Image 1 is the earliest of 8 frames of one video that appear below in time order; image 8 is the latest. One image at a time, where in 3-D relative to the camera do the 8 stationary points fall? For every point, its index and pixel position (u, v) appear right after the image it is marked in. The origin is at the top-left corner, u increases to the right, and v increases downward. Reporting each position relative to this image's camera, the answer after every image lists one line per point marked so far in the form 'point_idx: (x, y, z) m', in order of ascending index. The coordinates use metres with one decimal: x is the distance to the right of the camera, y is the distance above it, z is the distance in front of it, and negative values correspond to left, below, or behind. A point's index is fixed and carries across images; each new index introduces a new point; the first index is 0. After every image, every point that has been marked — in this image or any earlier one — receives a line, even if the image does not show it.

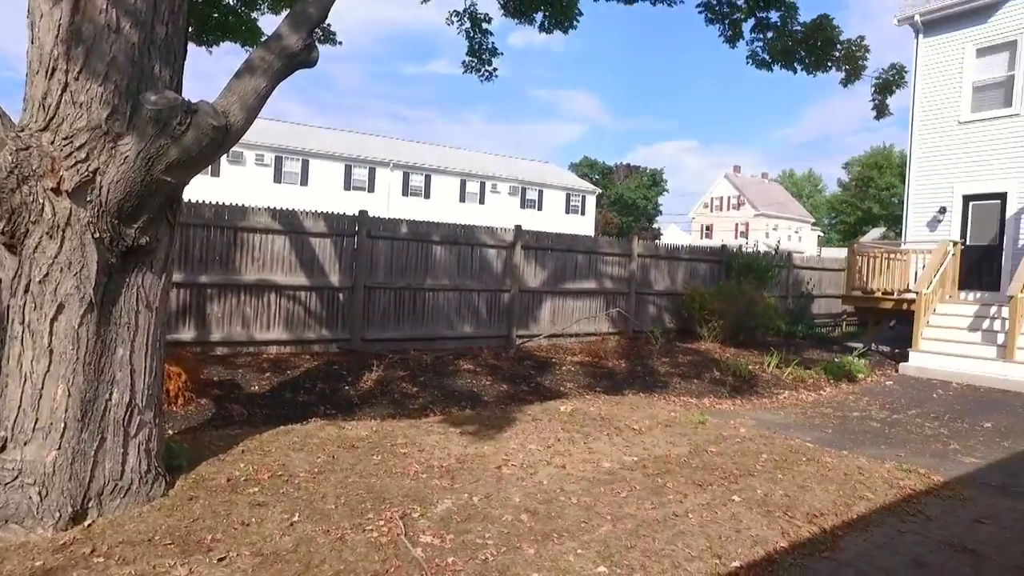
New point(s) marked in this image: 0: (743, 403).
0: (+3.0, -1.5, +8.6) m
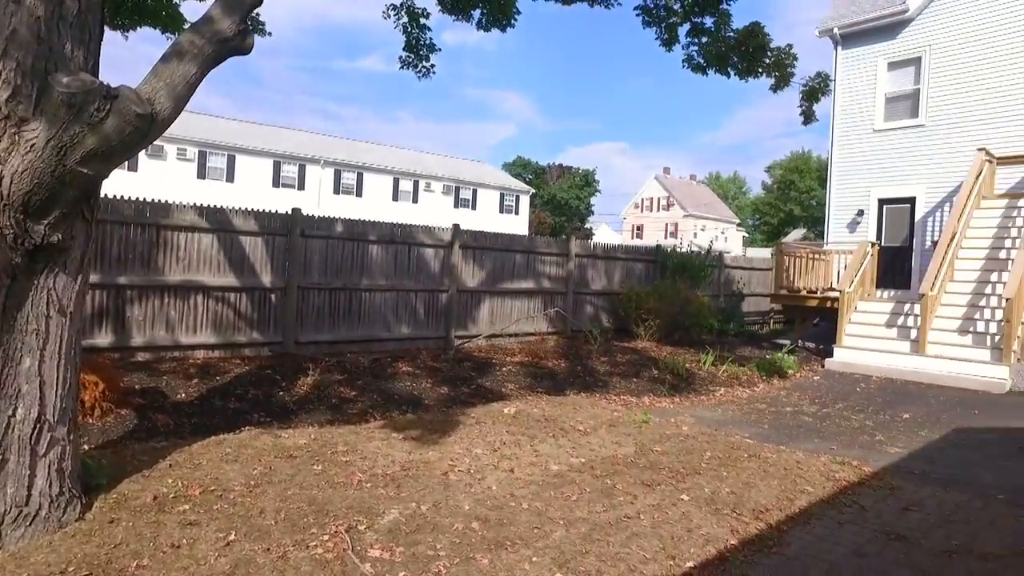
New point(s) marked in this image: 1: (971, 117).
0: (+2.2, -1.5, +8.8) m
1: (+10.2, +3.8, +14.6) m
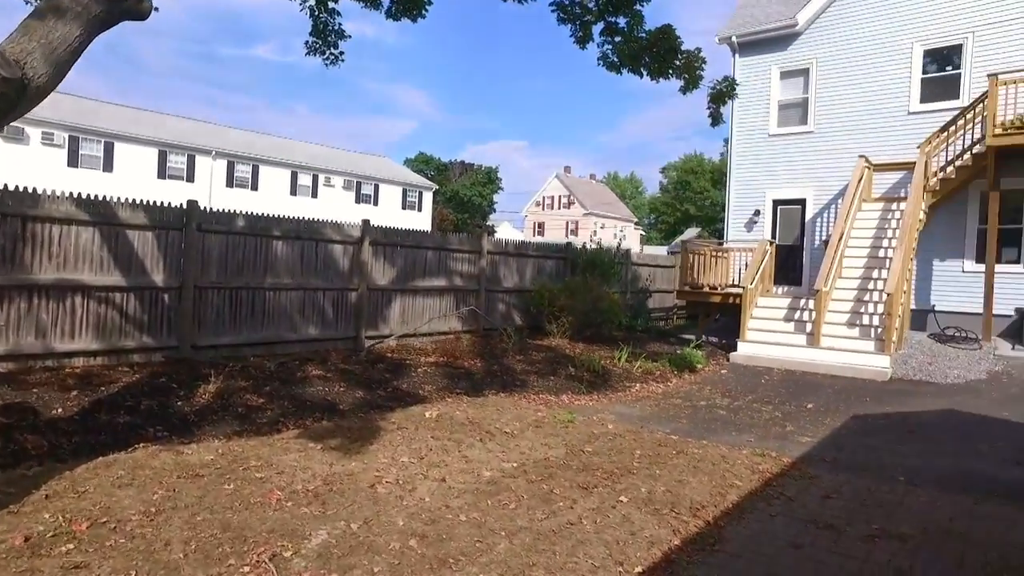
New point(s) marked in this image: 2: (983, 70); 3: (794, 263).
0: (+1.2, -1.5, +8.8) m
1: (+8.1, +3.9, +15.7) m
2: (+10.1, +4.6, +14.3) m
3: (+7.0, +0.6, +16.5) m
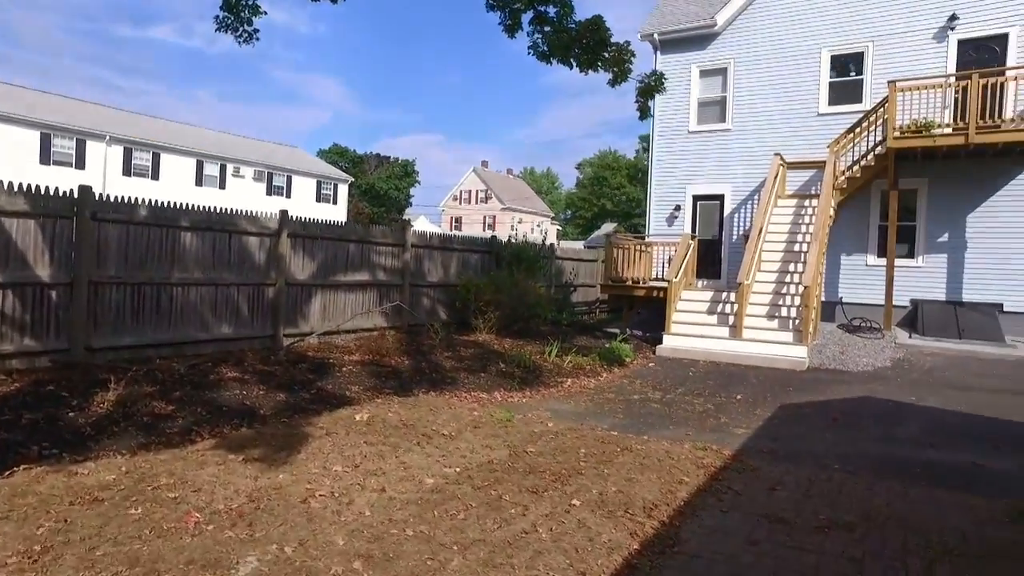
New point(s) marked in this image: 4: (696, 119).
0: (+0.3, -1.4, +8.6) m
1: (+6.3, +4.0, +16.3) m
2: (+8.5, +4.8, +15.1) m
3: (+5.1, +0.8, +17.0) m
4: (+4.8, +4.4, +17.2) m
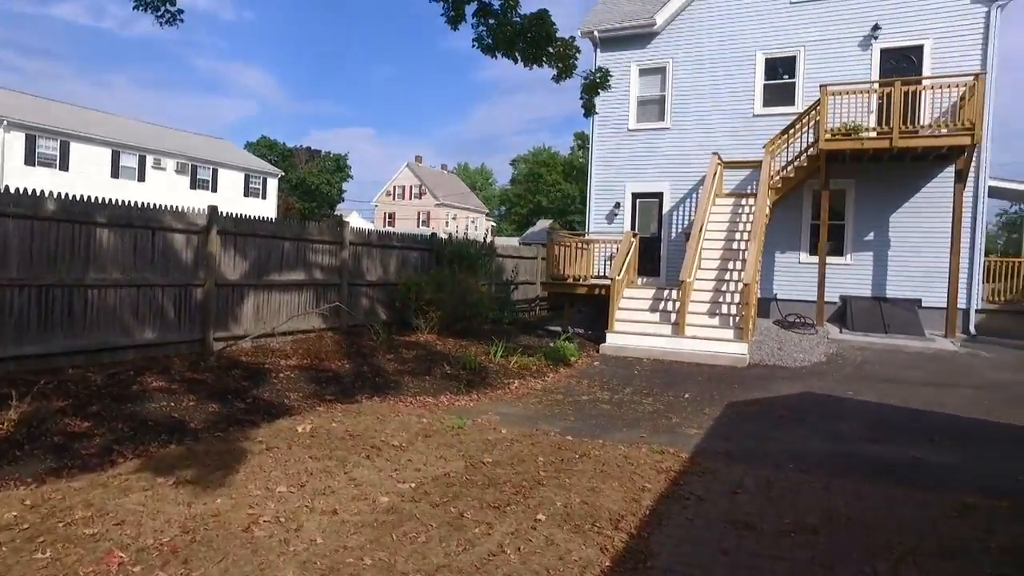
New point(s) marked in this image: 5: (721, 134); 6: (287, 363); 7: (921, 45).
0: (-0.4, -1.4, +8.4) m
1: (+4.8, +4.1, +16.6) m
2: (+7.1, +4.9, +15.6) m
3: (+3.6, +0.9, +17.2) m
4: (+3.2, +4.5, +17.4) m
5: (+5.2, +3.8, +16.4) m
6: (-2.7, -0.9, +8.1) m
7: (+9.1, +5.4, +14.8) m
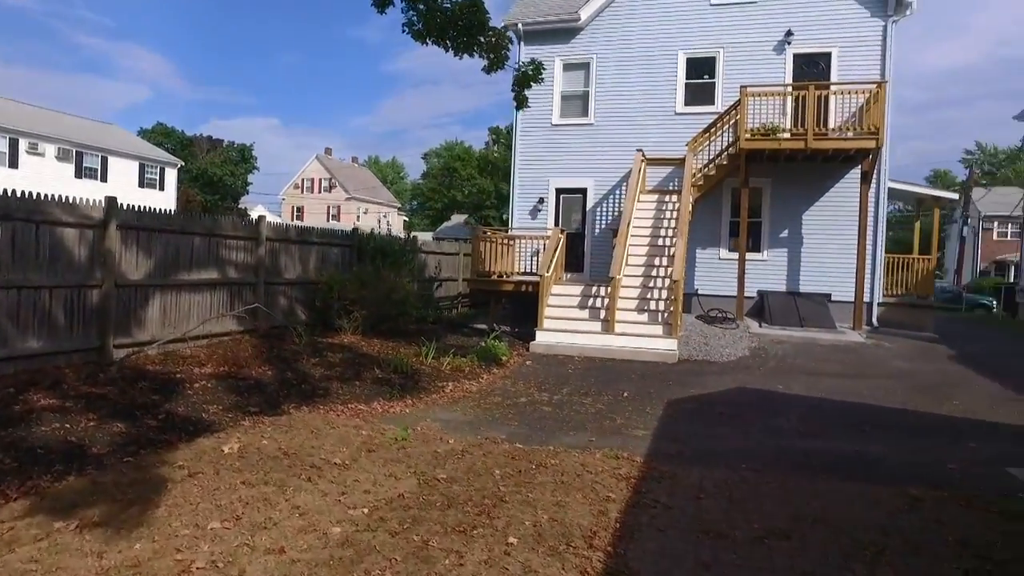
0: (-1.1, -1.4, +7.9) m
1: (+2.9, +4.2, +16.7) m
2: (+5.3, +5.0, +16.0) m
3: (+1.6, +1.0, +17.1) m
4: (+1.2, +4.6, +17.3) m
5: (+3.3, +3.9, +16.6) m
6: (-3.4, -0.9, +7.3) m
7: (+7.4, +5.5, +15.5) m
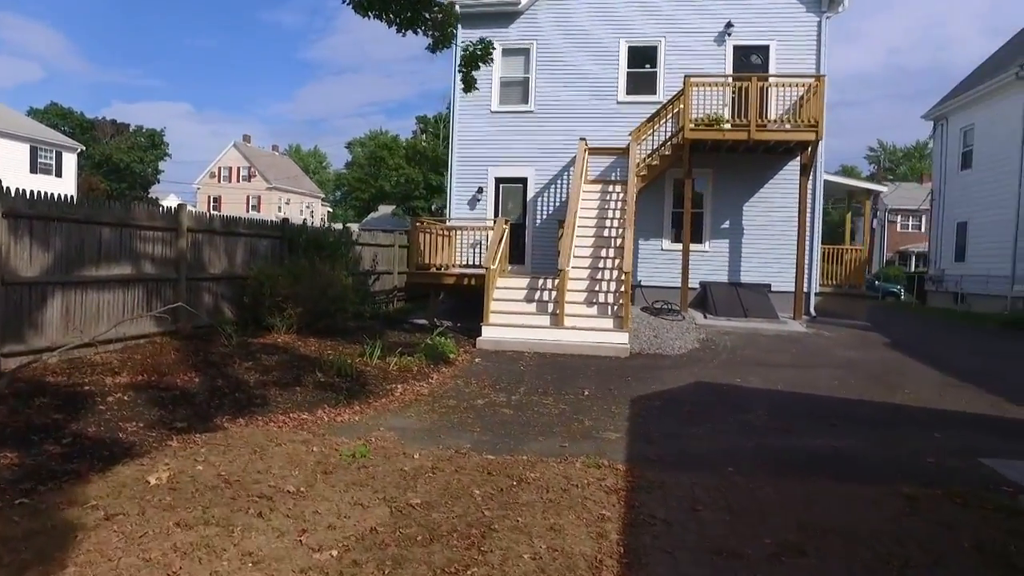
0: (-1.6, -1.3, +7.2) m
1: (+1.4, +4.4, +16.3) m
2: (+3.9, +5.2, +15.9) m
3: (+0.1, +1.1, +16.7) m
4: (-0.4, +4.7, +16.7) m
5: (+1.8, +4.1, +16.3) m
6: (-3.8, -0.9, +6.4) m
7: (+6.0, +5.7, +15.6) m
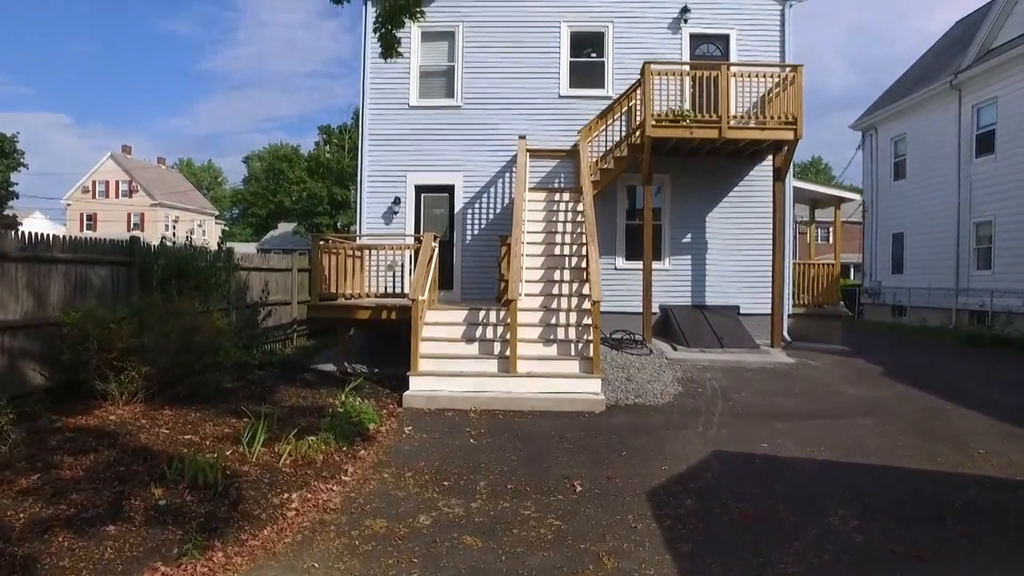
0: (-1.8, -1.7, +4.2) m
1: (-0.2, +3.8, +13.8) m
2: (+2.3, +4.7, +13.7) m
3: (-1.4, +0.5, +13.9) m
4: (-2.0, +4.1, +13.9) m
5: (+0.2, +3.6, +13.7) m
6: (-3.9, -1.4, +3.1) m
7: (+4.4, +5.3, +13.7) m
